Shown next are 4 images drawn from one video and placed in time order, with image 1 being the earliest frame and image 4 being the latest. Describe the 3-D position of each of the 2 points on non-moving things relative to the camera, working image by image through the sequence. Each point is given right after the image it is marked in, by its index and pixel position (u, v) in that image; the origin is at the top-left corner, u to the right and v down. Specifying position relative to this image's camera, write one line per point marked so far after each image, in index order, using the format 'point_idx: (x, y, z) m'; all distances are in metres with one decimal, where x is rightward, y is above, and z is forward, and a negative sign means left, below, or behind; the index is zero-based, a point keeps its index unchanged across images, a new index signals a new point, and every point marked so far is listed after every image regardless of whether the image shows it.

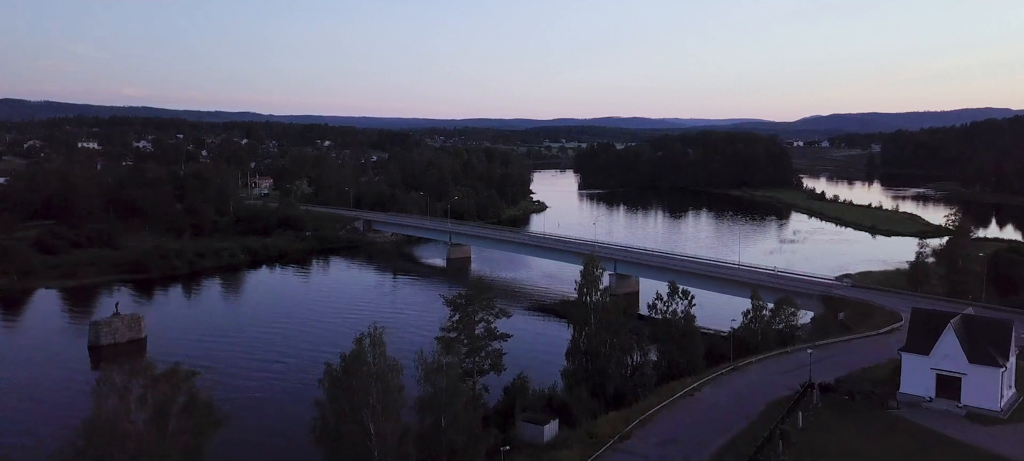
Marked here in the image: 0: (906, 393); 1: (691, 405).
0: (+10.1, -4.2, +18.0) m
1: (+4.8, -4.6, +18.9) m
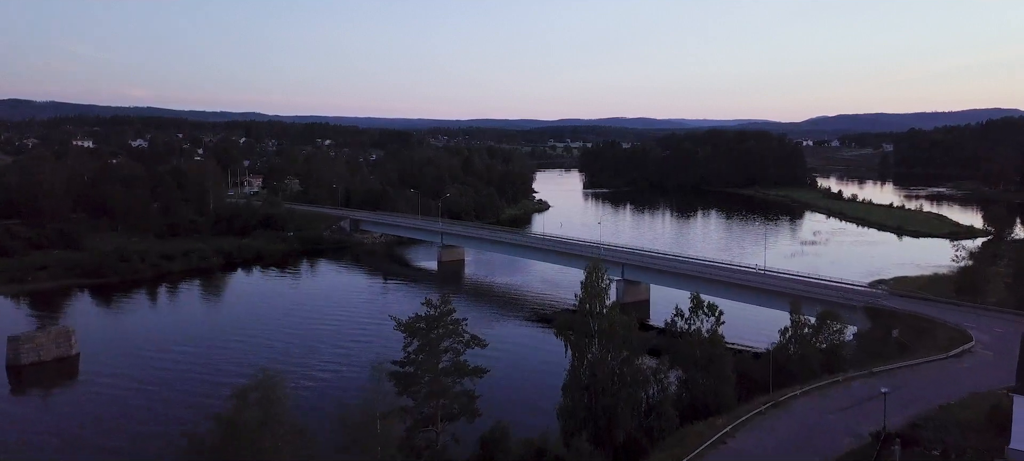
0: (+9.6, -4.2, +13.6) m
1: (+4.3, -4.6, +14.4) m
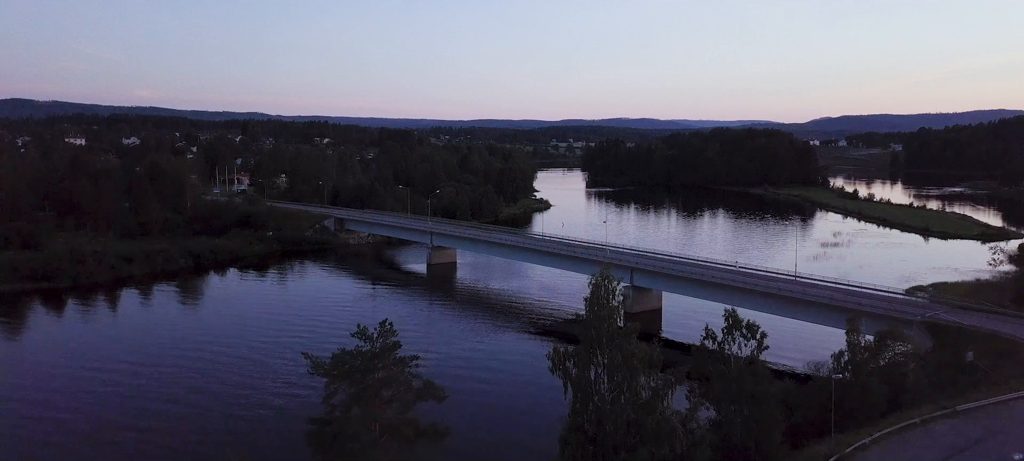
0: (+9.3, -4.1, +9.4) m
1: (+4.0, -4.6, +10.3) m
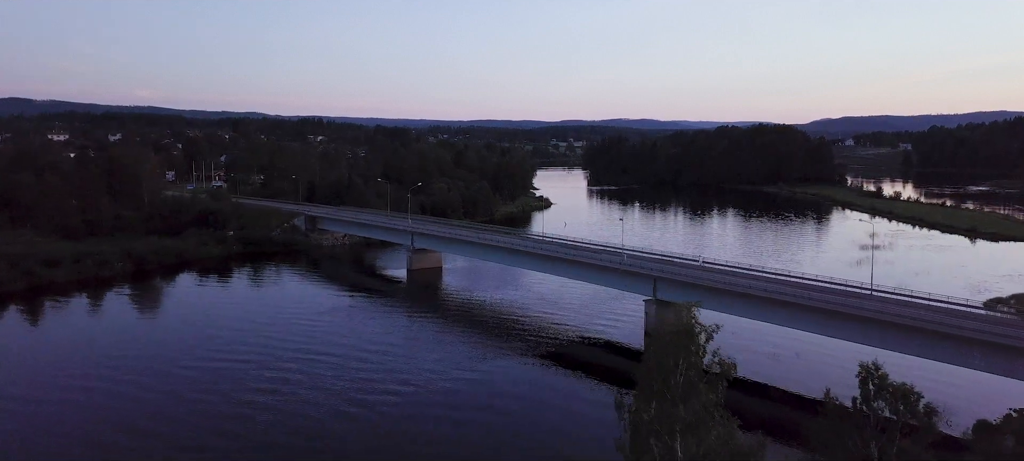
0: (+9.0, -4.1, +3.2) m
1: (+3.8, -4.5, +4.1) m
